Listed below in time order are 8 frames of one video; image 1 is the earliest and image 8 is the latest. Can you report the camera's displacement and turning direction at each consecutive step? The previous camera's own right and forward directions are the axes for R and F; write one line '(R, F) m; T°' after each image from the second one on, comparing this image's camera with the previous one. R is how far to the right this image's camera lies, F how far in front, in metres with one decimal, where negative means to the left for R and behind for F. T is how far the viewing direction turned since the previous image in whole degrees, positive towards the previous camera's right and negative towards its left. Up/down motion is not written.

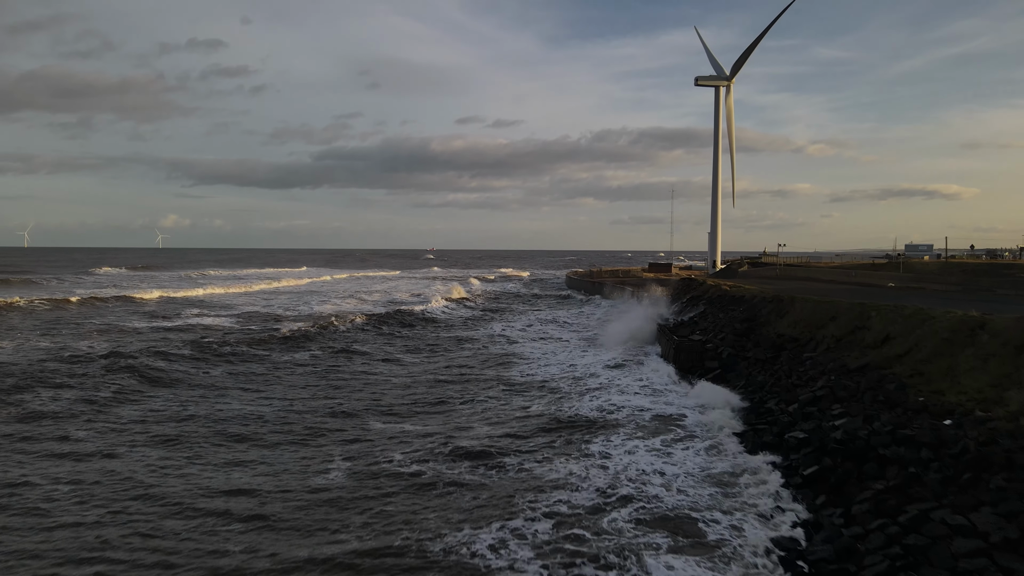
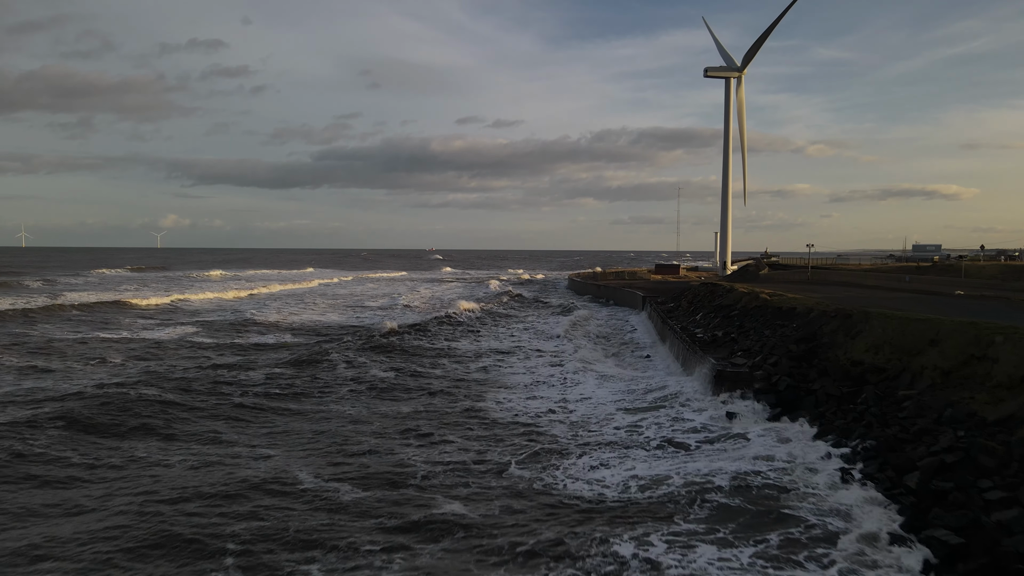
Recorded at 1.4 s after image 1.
(+0.1, +3.2) m; 0°
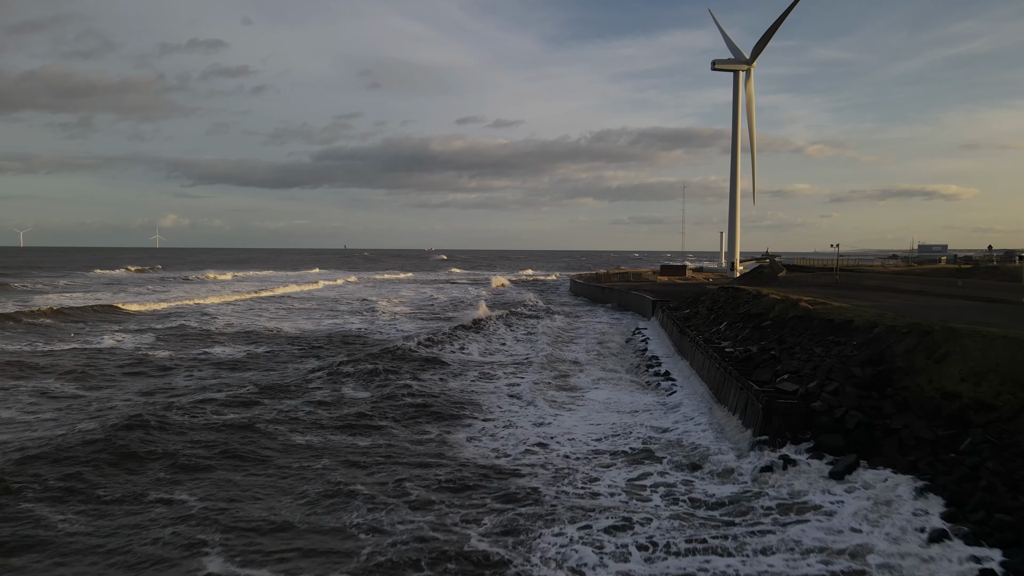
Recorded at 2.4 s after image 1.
(0.0, +2.3) m; 0°
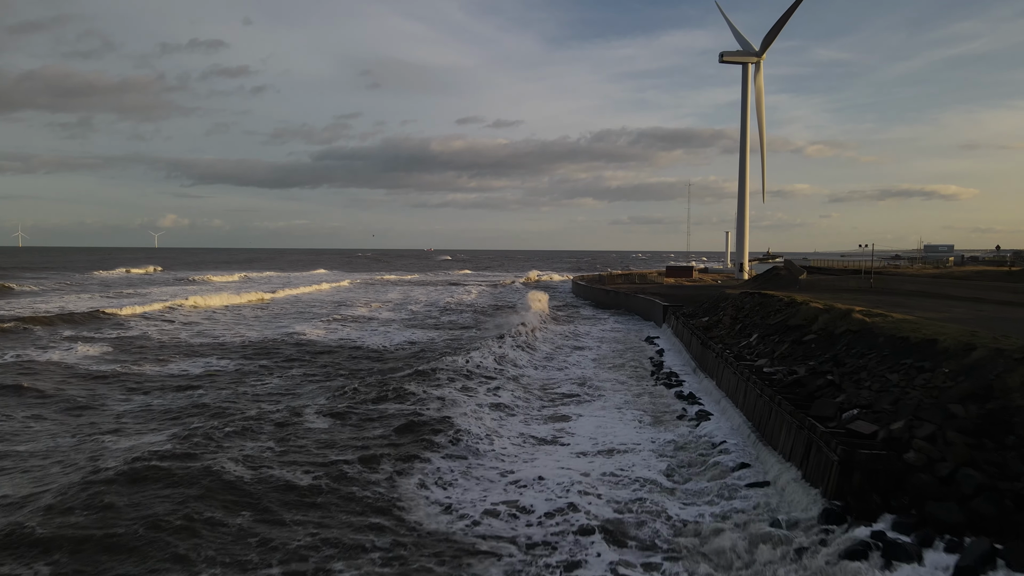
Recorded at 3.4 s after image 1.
(0.0, +2.3) m; 0°
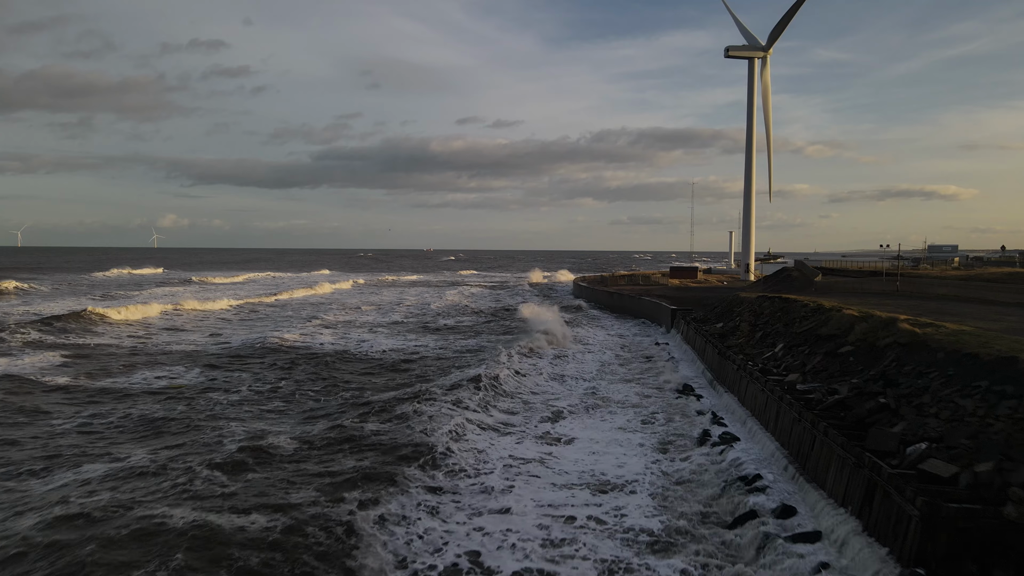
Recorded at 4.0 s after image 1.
(0.0, +1.5) m; 0°
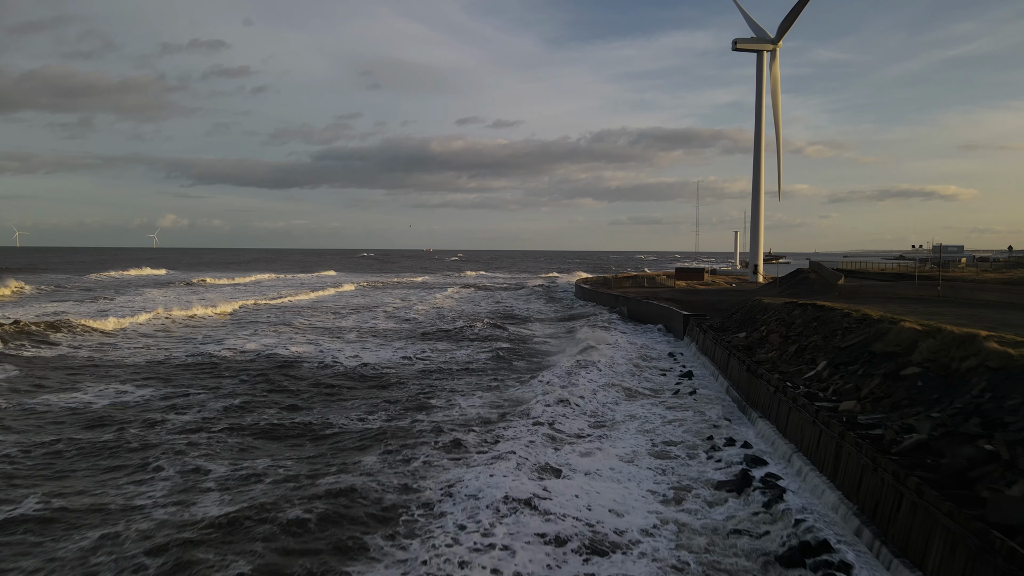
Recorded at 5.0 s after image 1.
(0.0, +1.9) m; 0°
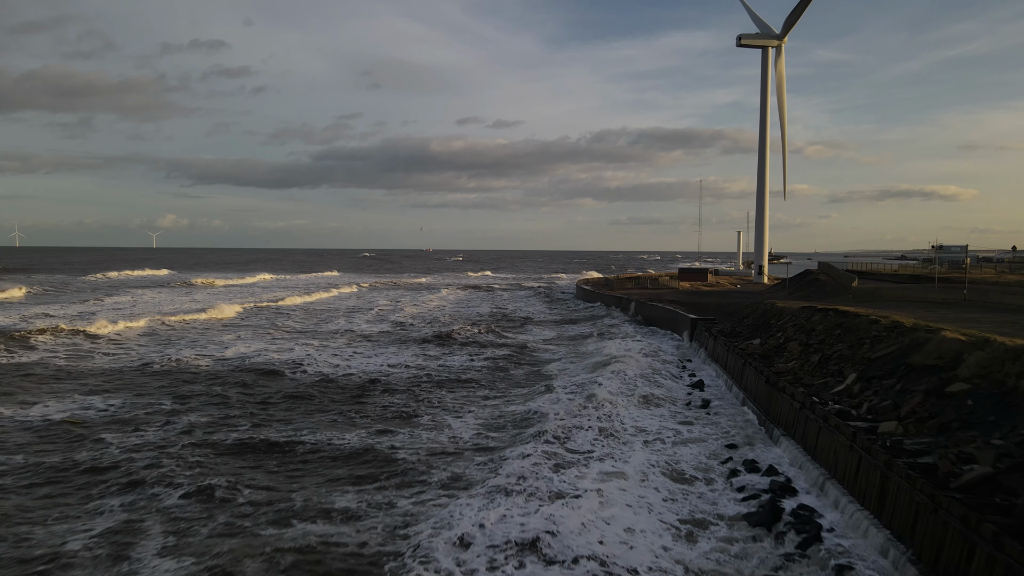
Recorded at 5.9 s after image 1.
(0.0, +1.1) m; 0°
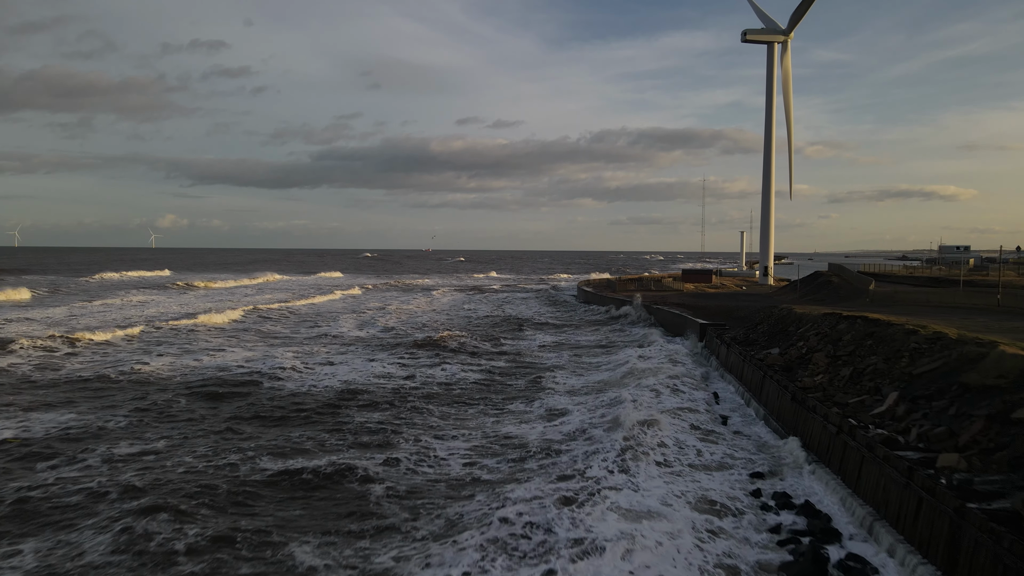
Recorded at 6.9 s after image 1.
(0.0, +1.2) m; 0°
